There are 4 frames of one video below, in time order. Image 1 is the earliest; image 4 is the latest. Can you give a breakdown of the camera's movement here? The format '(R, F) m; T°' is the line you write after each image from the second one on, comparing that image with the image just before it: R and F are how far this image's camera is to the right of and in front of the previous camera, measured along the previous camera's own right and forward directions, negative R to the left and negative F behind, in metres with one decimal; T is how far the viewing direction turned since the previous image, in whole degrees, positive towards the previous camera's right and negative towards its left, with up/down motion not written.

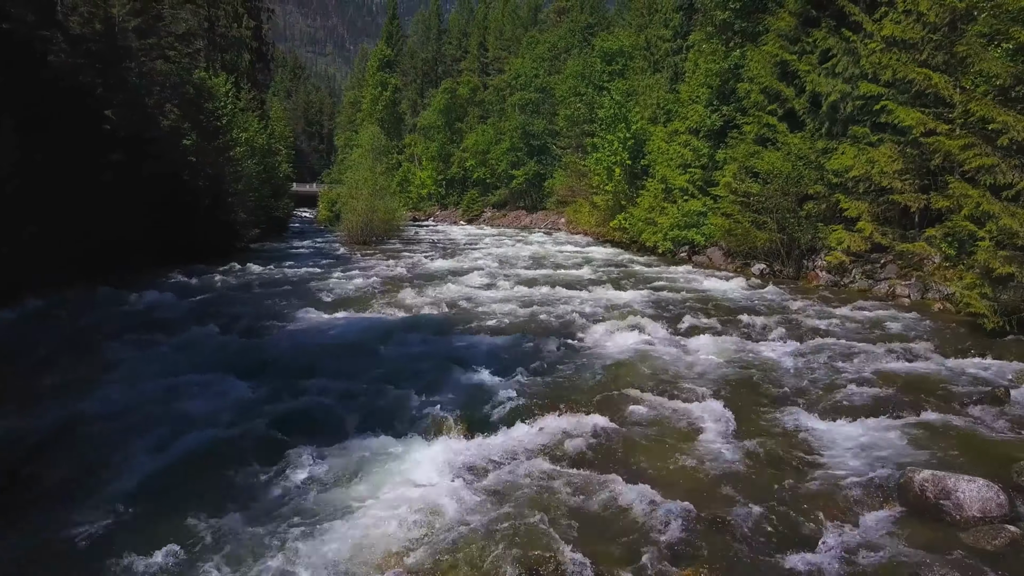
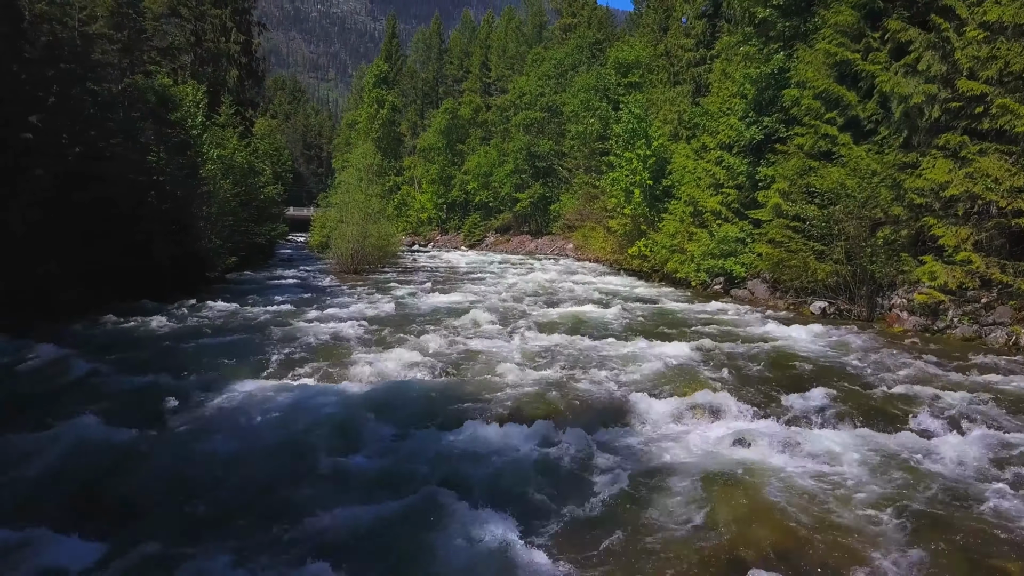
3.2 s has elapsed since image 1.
(-0.2, +3.3) m; 0°
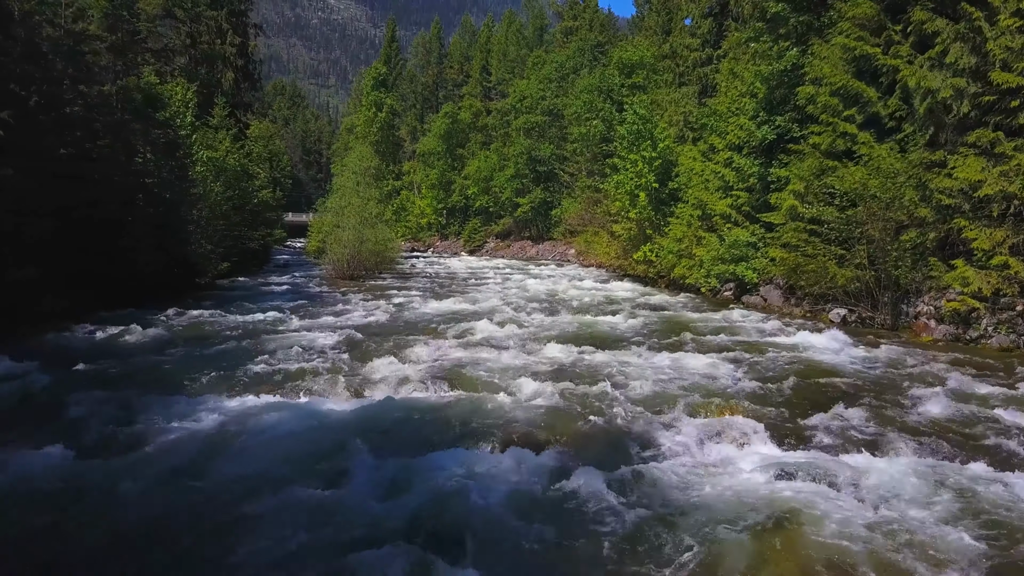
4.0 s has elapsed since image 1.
(0.0, +0.9) m; 0°
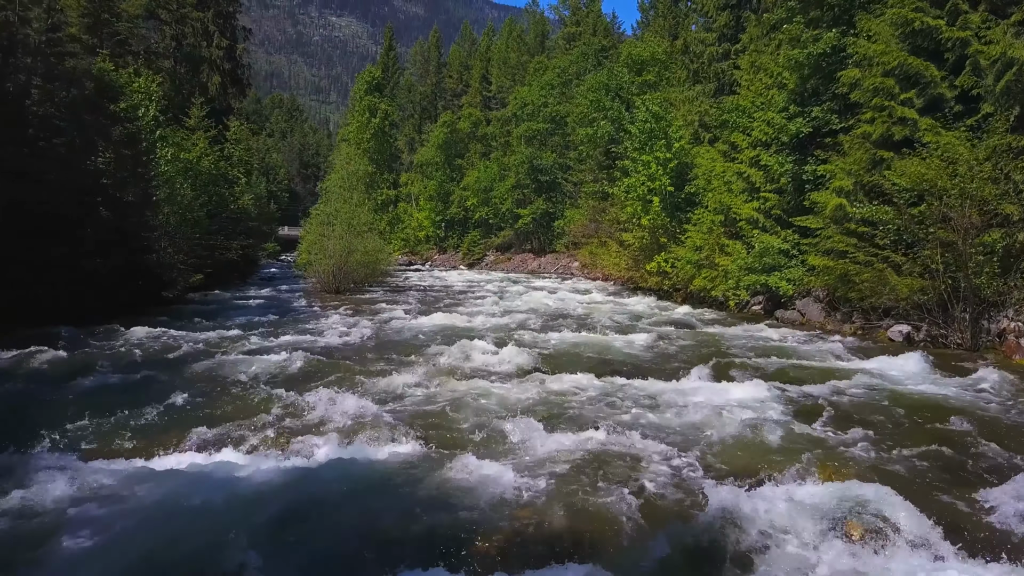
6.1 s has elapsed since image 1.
(0.0, +2.5) m; 0°
